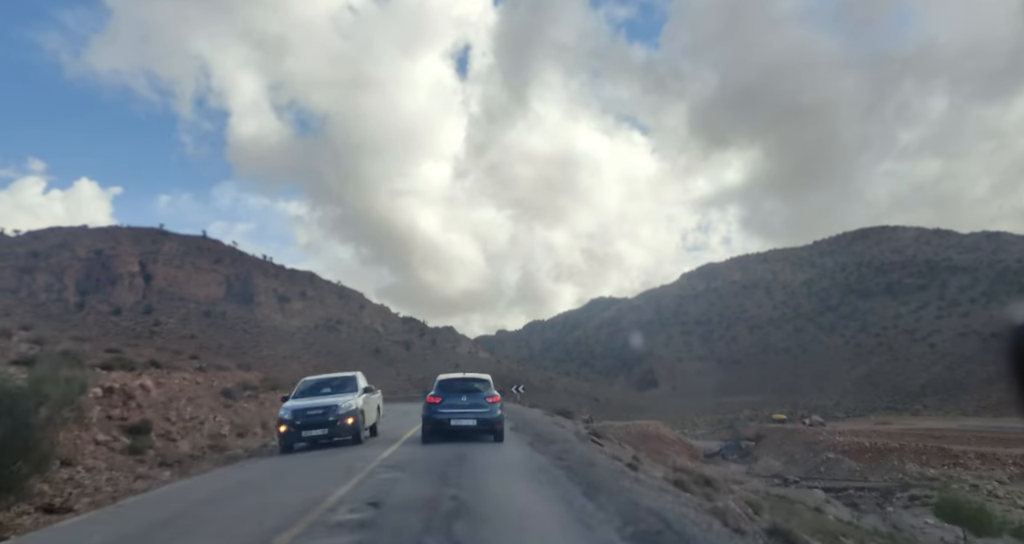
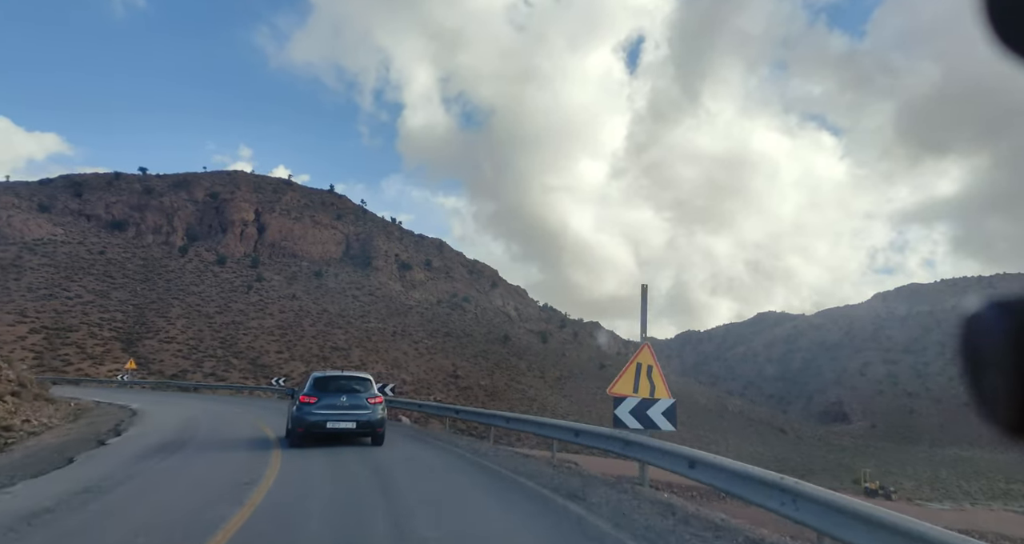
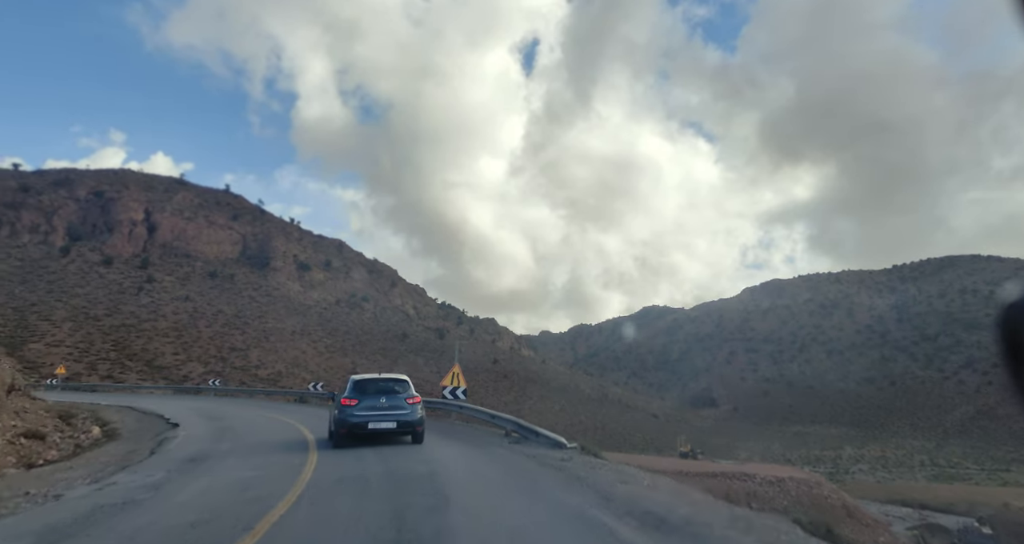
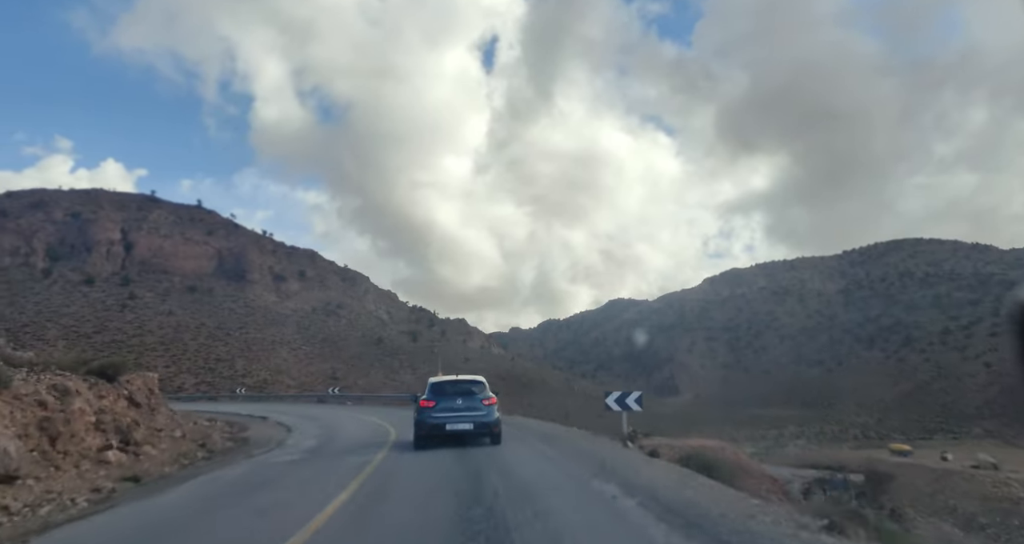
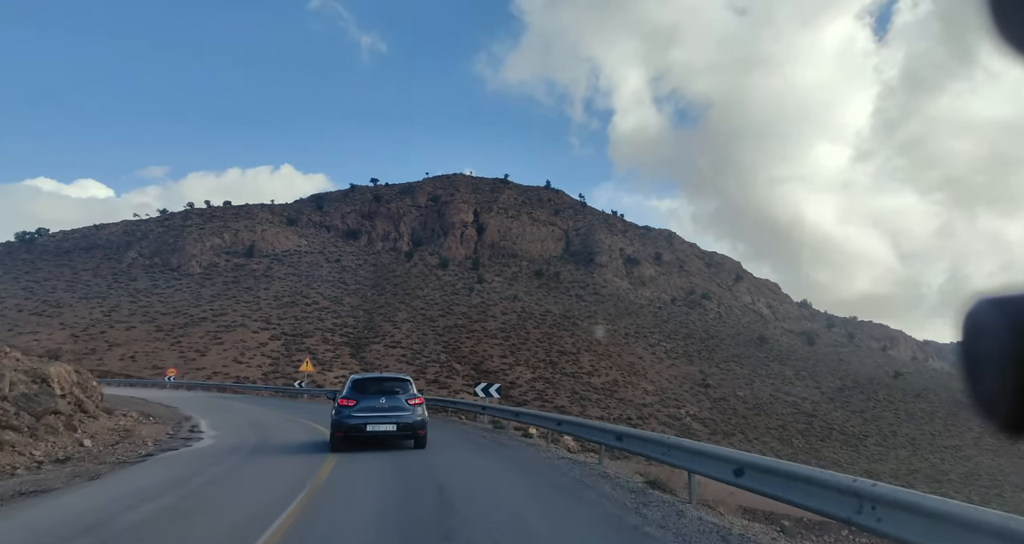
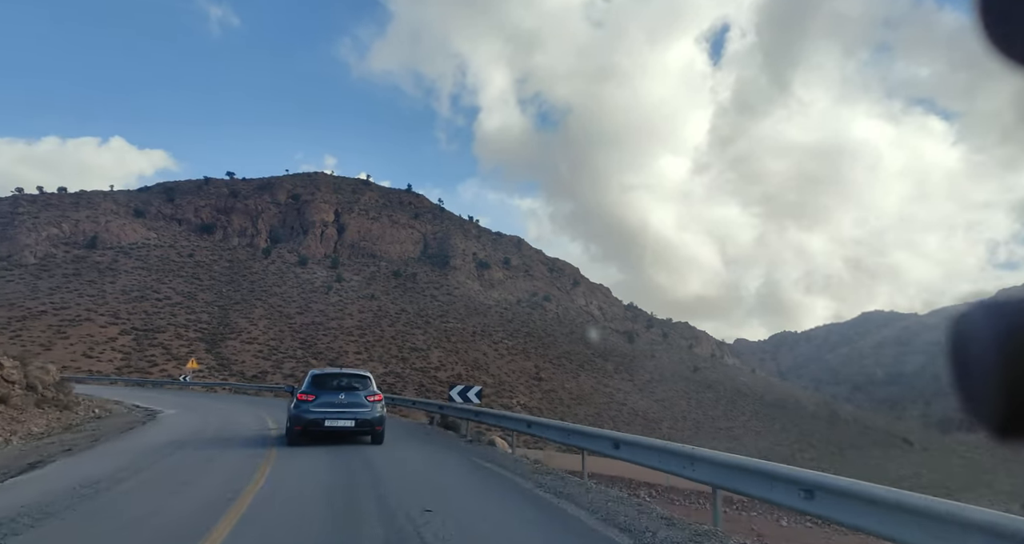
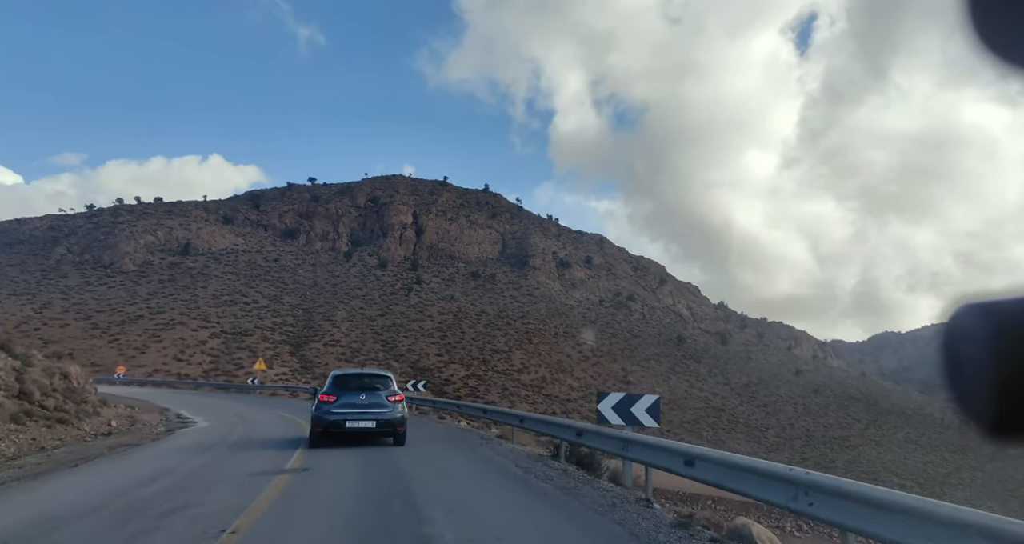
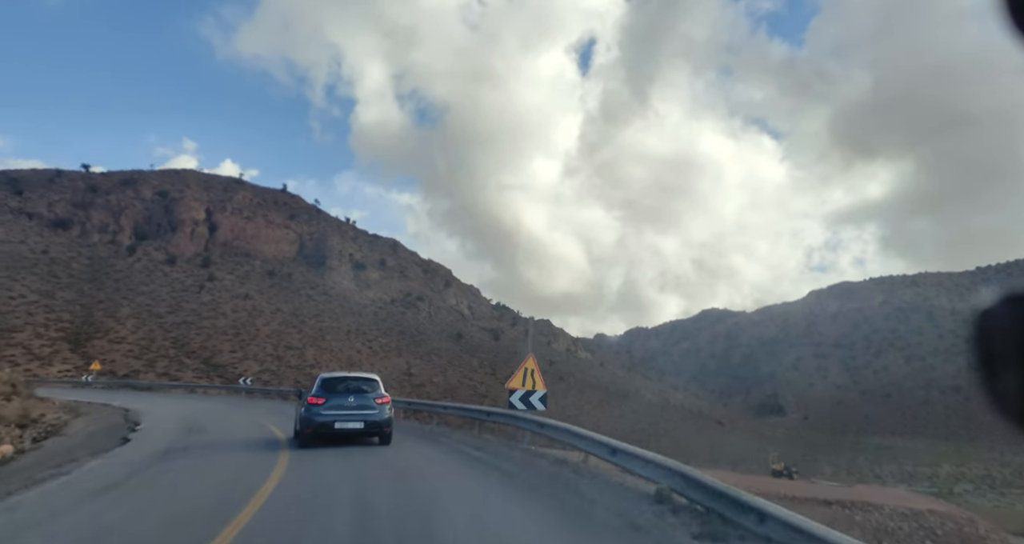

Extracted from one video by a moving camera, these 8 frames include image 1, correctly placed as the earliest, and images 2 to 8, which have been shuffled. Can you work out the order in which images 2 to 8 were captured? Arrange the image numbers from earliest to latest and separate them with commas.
4, 3, 8, 2, 6, 7, 5
